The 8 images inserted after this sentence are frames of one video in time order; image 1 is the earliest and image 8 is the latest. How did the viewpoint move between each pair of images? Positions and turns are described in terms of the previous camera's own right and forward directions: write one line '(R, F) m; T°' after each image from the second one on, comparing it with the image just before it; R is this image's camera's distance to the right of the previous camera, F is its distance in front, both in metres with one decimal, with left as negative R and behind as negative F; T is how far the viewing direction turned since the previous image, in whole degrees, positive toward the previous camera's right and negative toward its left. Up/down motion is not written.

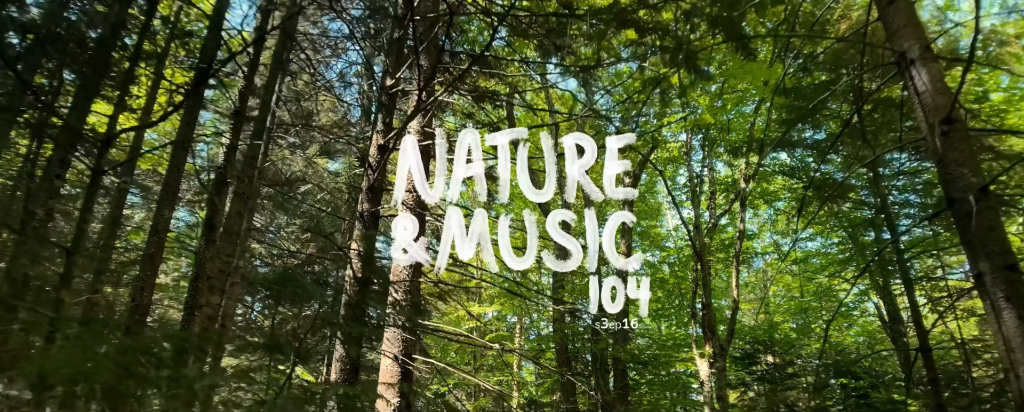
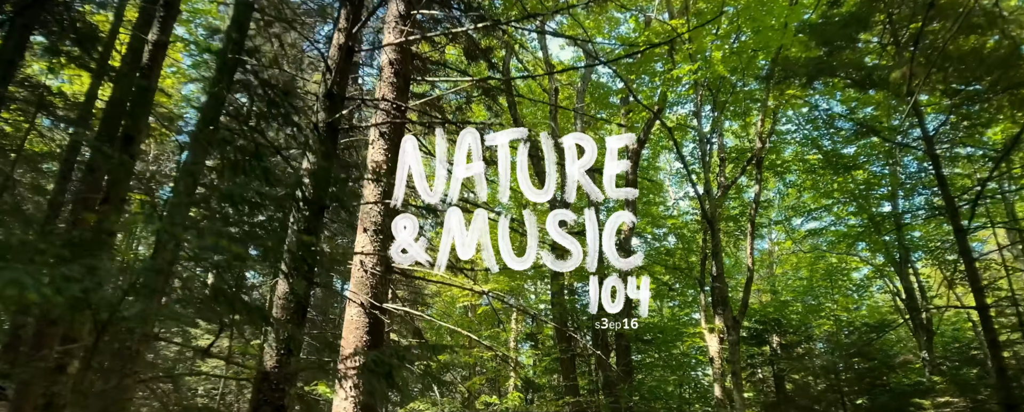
(0.0, +0.7) m; 0°
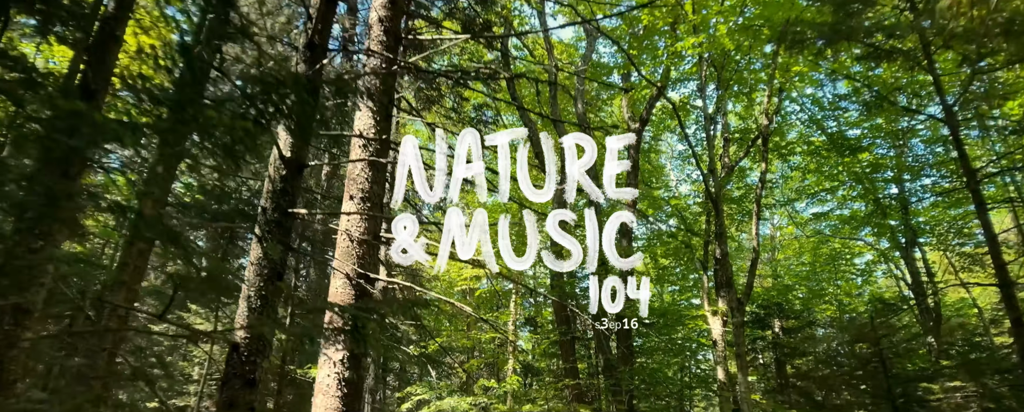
(0.0, +0.2) m; 0°
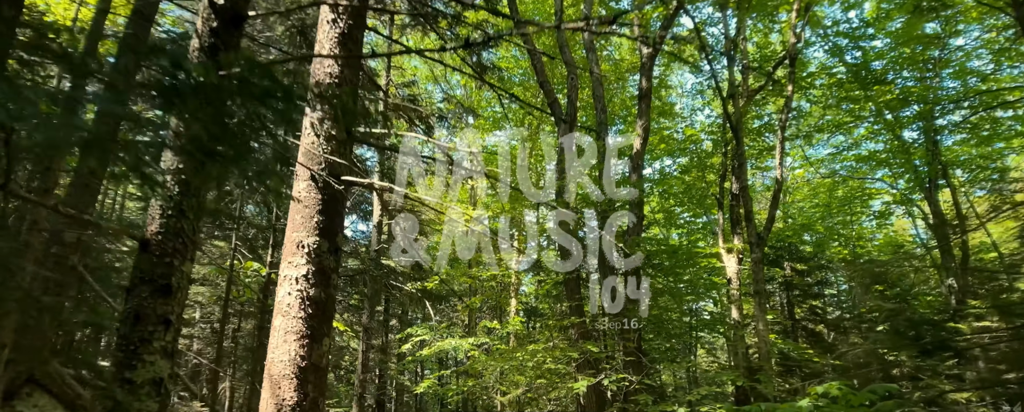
(0.0, +0.5) m; 0°
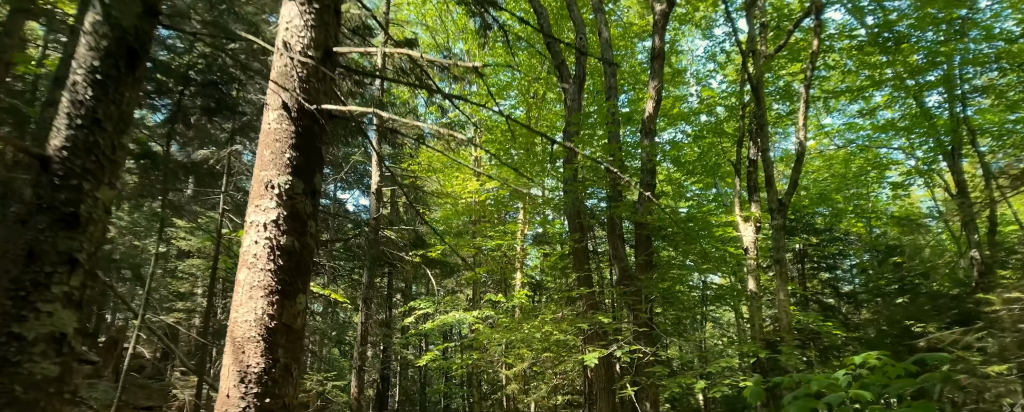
(0.0, +0.4) m; 0°
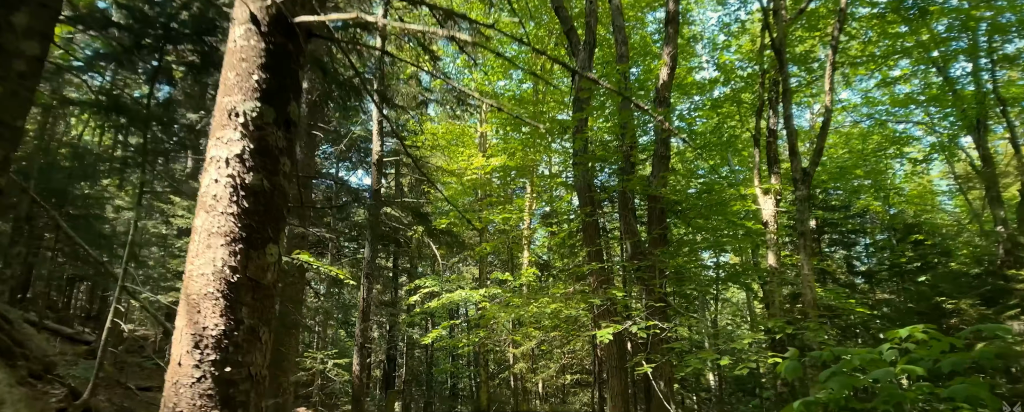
(0.0, +0.3) m; -1°
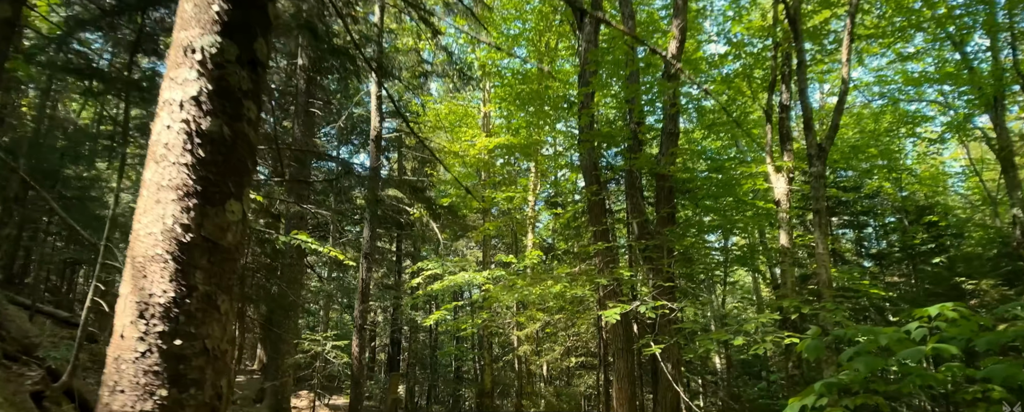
(0.0, +0.2) m; 0°
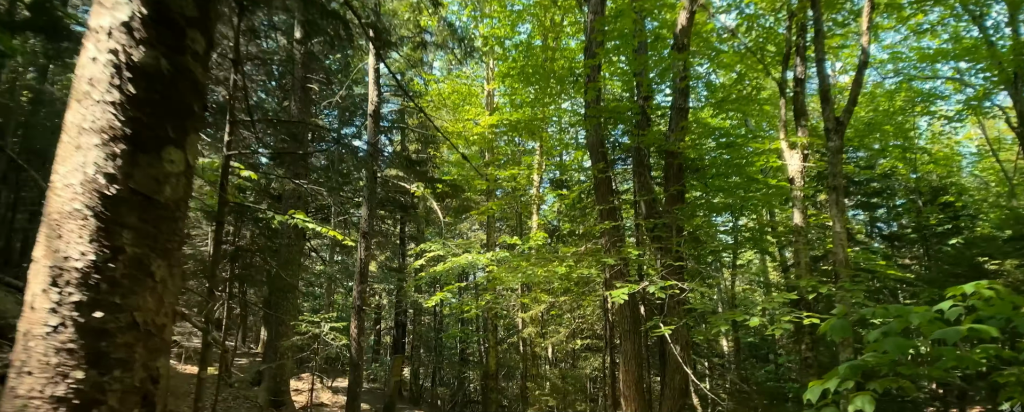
(0.0, +0.2) m; 0°
